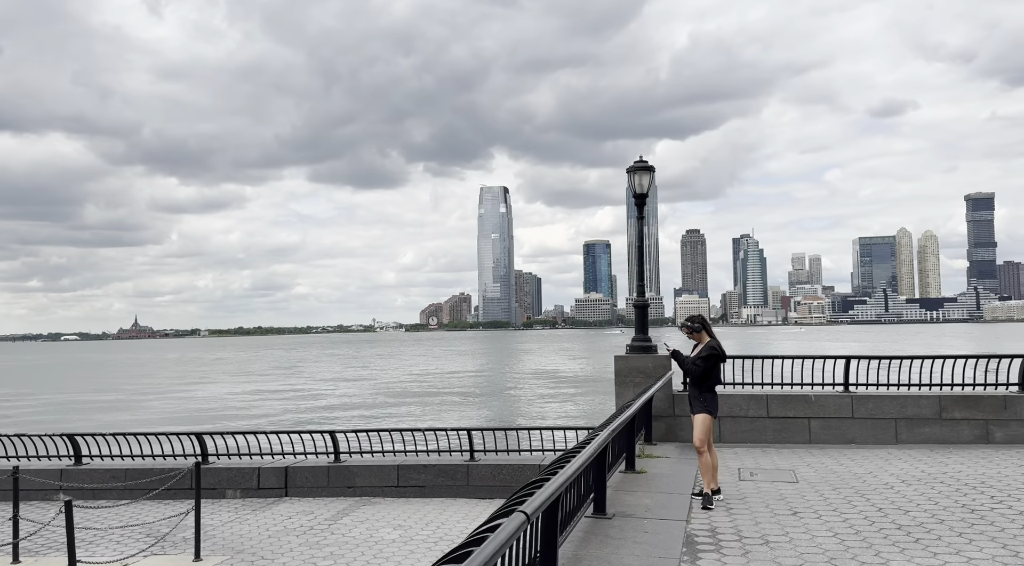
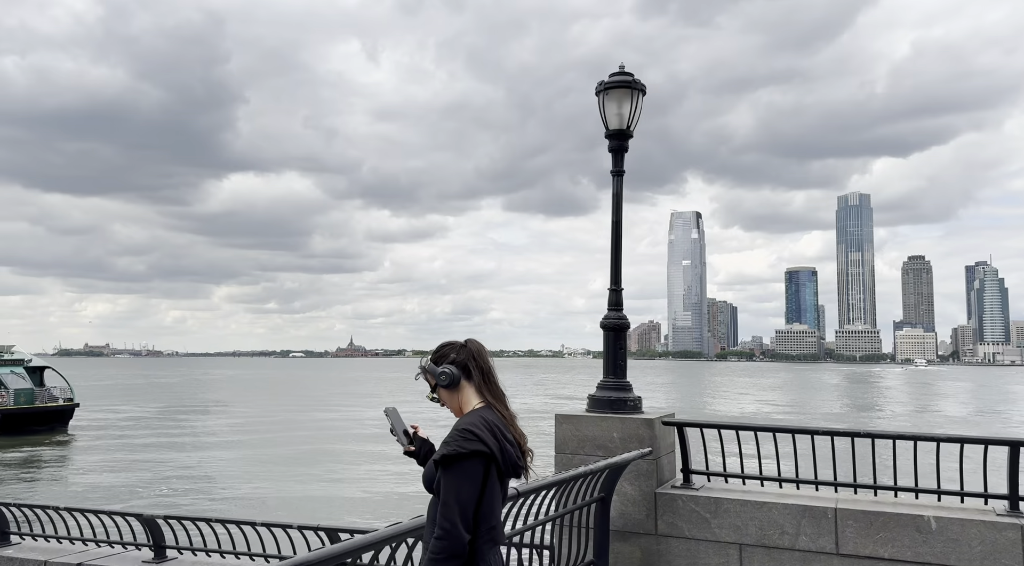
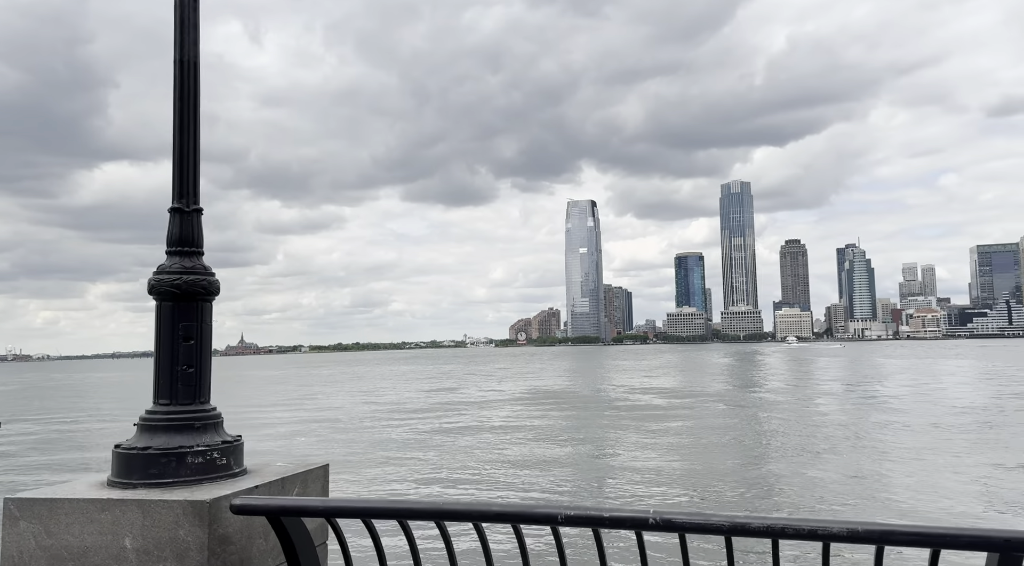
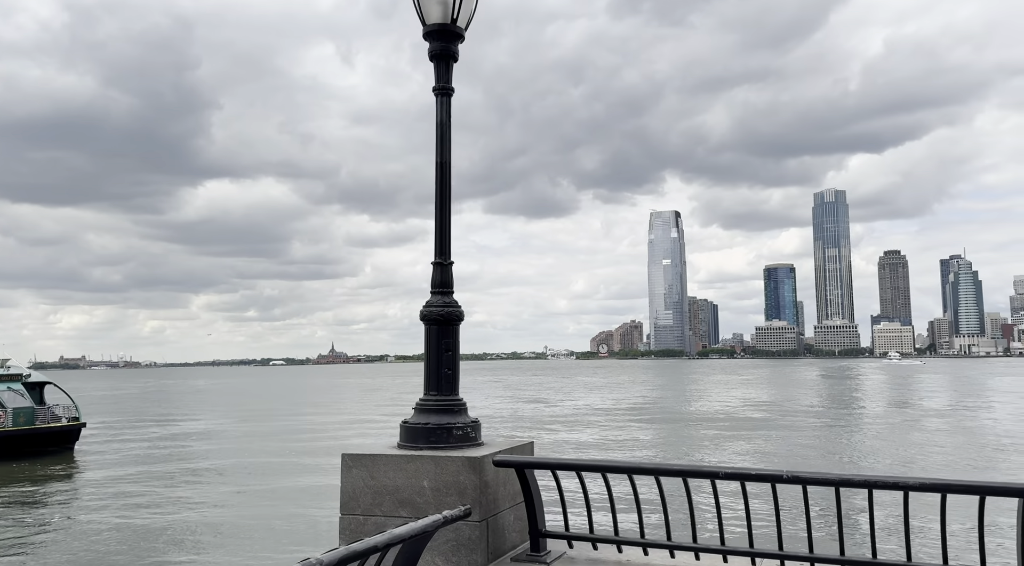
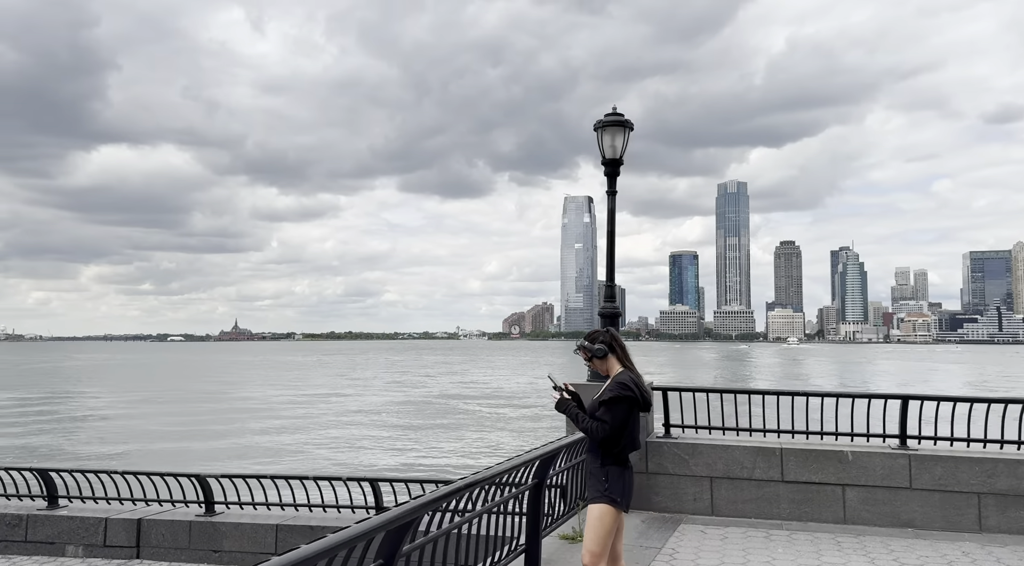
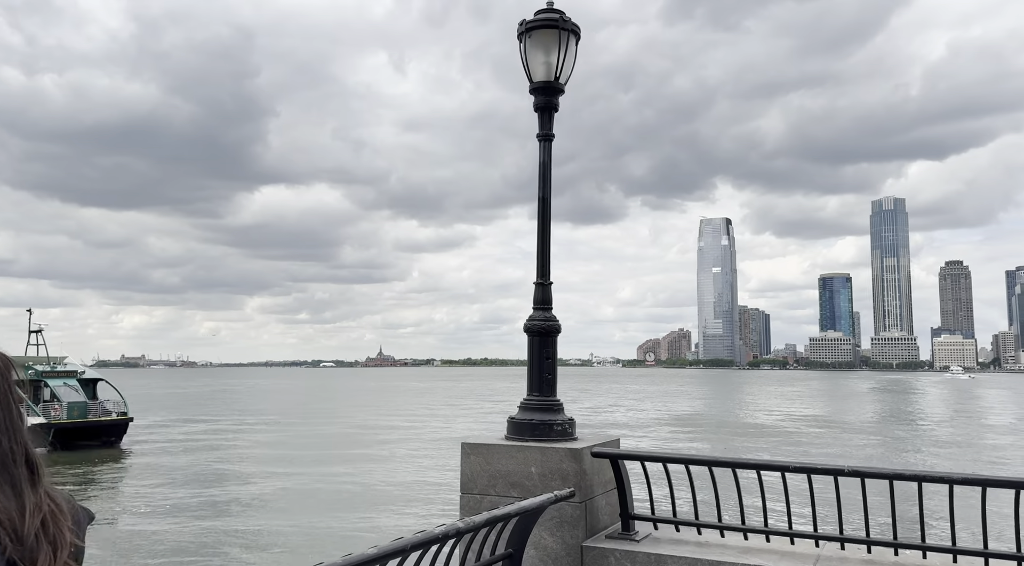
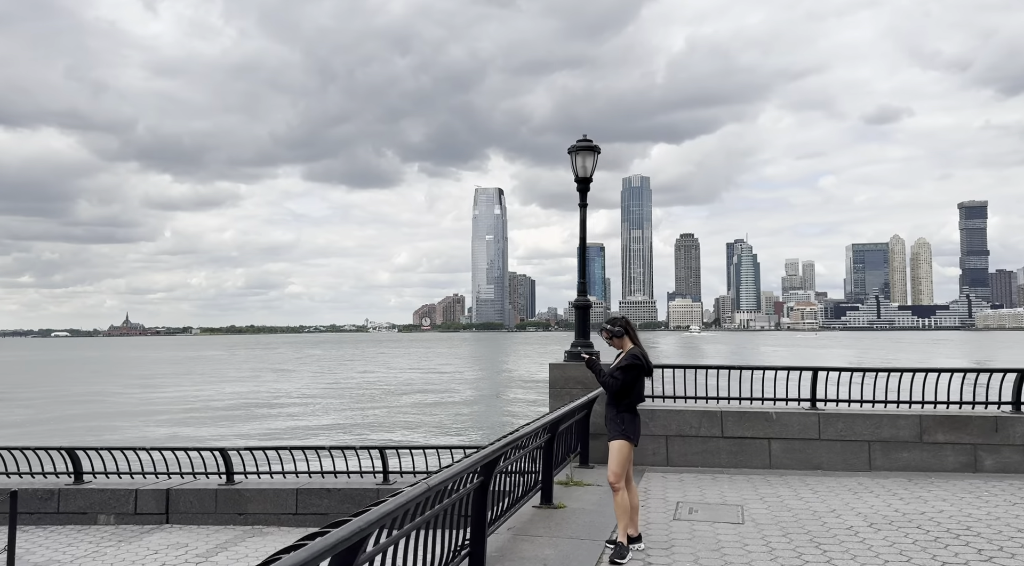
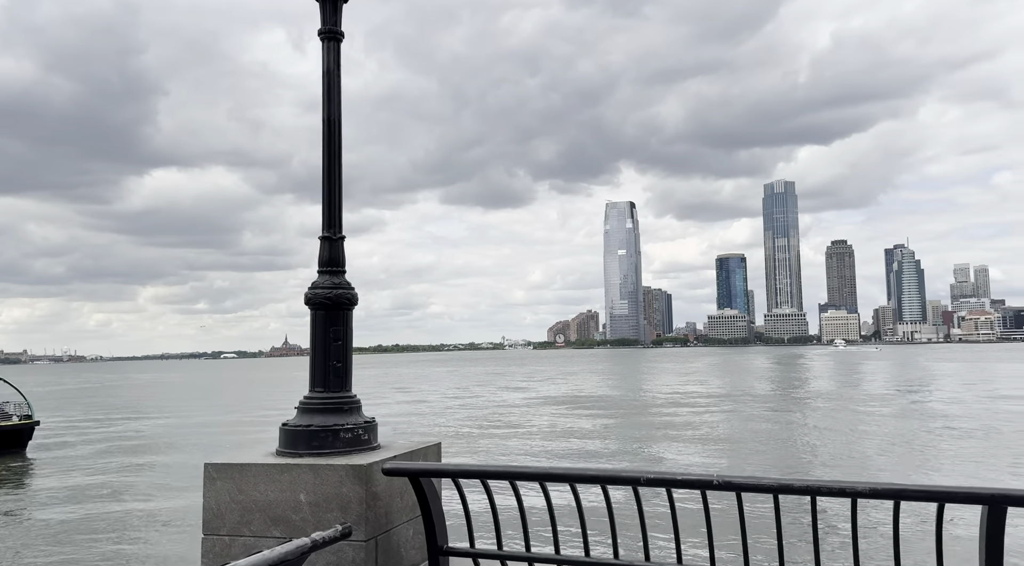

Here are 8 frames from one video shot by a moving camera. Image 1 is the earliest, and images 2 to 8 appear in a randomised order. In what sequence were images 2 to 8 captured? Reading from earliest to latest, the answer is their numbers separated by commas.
7, 5, 2, 6, 4, 8, 3
